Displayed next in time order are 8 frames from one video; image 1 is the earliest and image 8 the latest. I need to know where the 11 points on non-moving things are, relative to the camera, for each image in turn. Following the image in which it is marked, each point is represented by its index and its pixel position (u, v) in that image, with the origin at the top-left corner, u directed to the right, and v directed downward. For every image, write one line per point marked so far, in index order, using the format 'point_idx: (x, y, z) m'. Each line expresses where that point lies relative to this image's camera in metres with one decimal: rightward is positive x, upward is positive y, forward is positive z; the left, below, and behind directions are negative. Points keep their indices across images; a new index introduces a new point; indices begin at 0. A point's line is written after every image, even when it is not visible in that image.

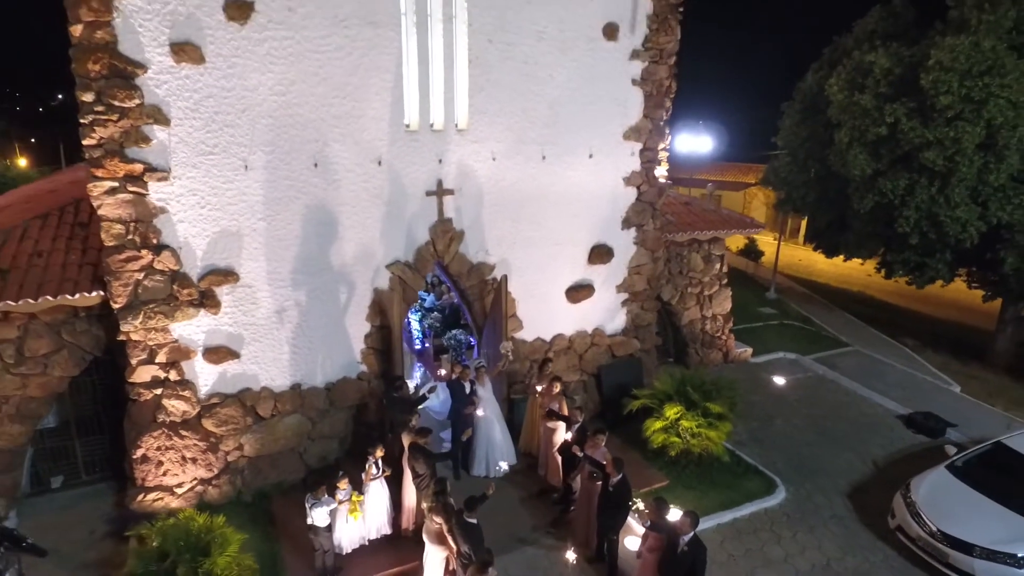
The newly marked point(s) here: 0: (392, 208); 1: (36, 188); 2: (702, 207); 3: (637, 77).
0: (-1.7, +1.2, +8.8) m
1: (-9.5, +1.9, +12.4) m
2: (+4.1, +1.7, +13.0) m
3: (+2.0, +3.4, +9.8) m
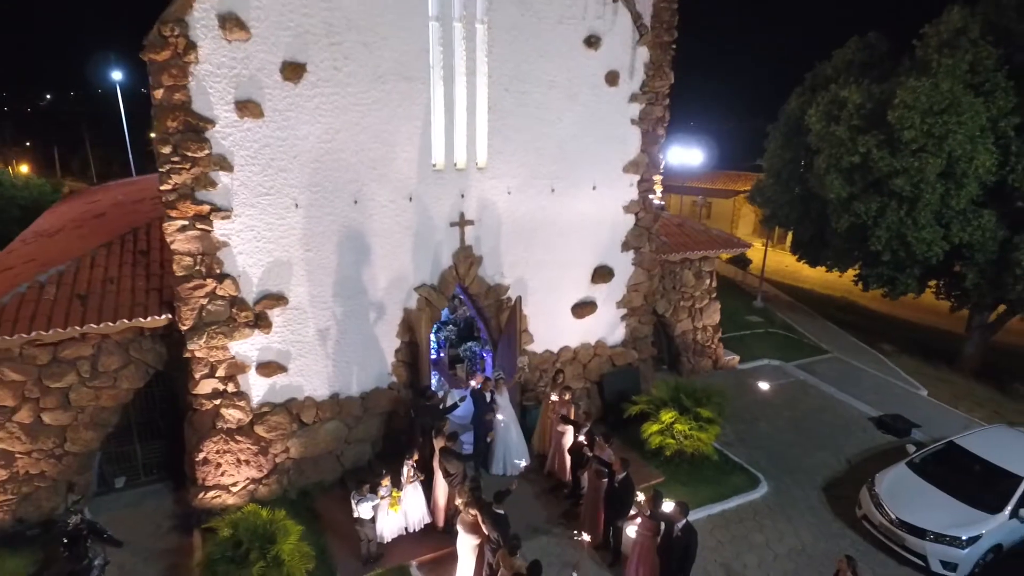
0: (-1.5, +0.8, +9.9) m
1: (-9.3, +1.6, +13.4) m
2: (+4.3, +1.4, +14.2) m
3: (+2.2, +3.1, +11.0) m
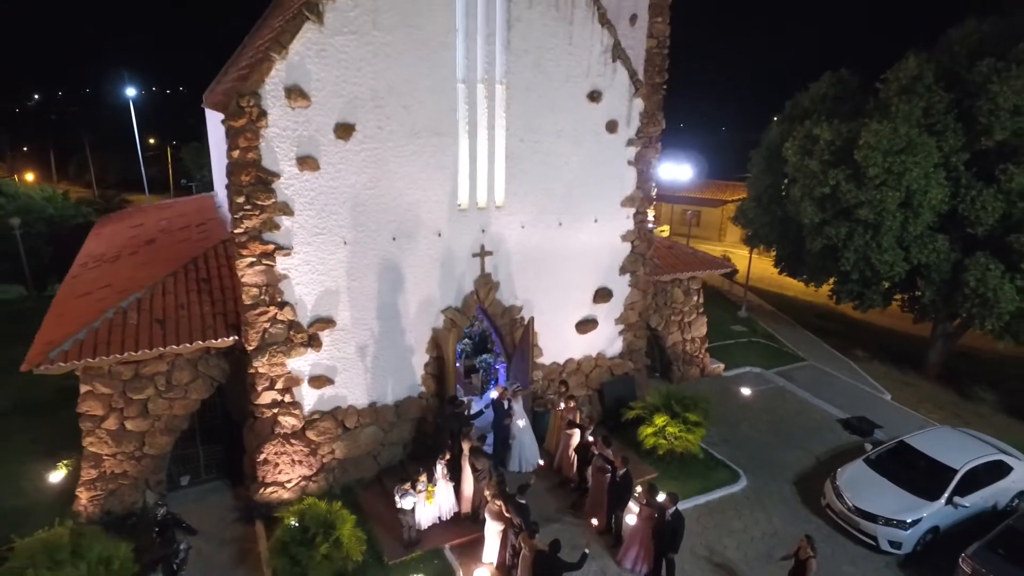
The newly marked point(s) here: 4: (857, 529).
0: (-1.2, +0.4, +11.4) m
1: (-9.1, +1.2, +14.8) m
2: (+4.5, +1.0, +15.9) m
3: (+2.5, +2.7, +12.6) m
4: (+5.9, -4.1, +10.3) m
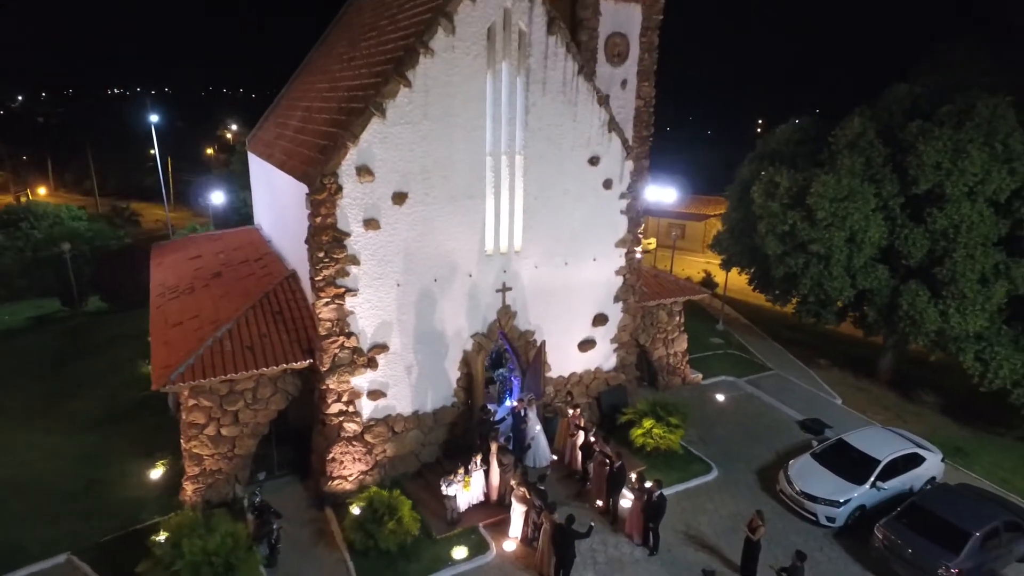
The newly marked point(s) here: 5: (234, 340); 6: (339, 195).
0: (-0.8, -0.3, +14.1) m
1: (-8.8, +0.4, +17.3) m
2: (+4.8, +0.3, +18.7) m
3: (+2.8, +2.0, +15.4) m
4: (+6.3, -4.8, +13.2) m
5: (-6.0, -1.1, +13.1) m
6: (-3.4, +1.8, +12.1) m
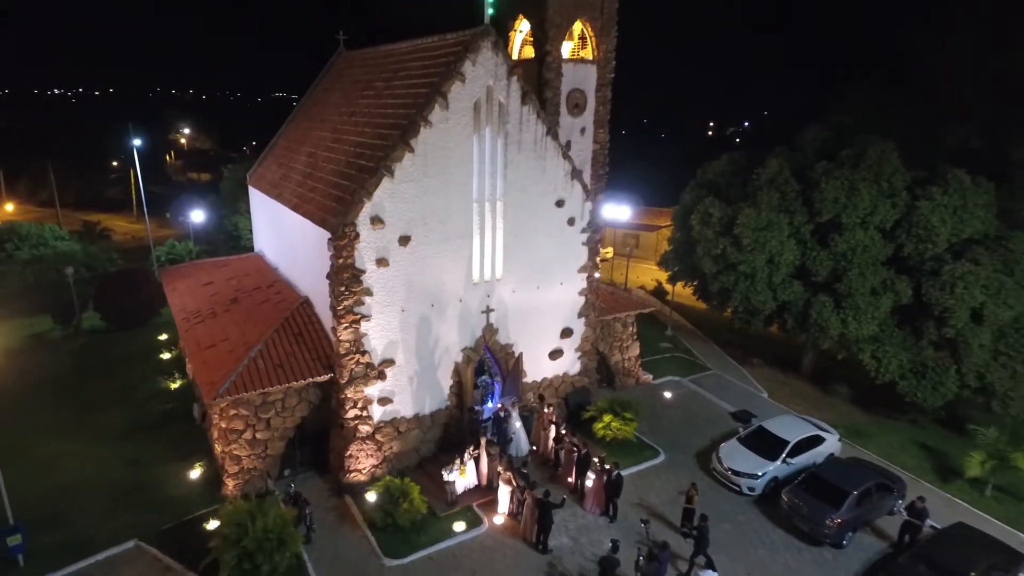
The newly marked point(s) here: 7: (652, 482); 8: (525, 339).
0: (-1.3, -0.9, +17.1) m
1: (-9.5, -0.3, +19.8) m
2: (+4.0, -0.2, +22.0) m
3: (+2.2, +1.4, +18.6) m
4: (+5.9, -5.3, +16.6) m
5: (-6.4, -1.8, +15.7) m
6: (-3.8, +1.2, +14.9) m
7: (+3.9, -5.4, +16.9) m
8: (+0.4, -1.5, +18.4) m
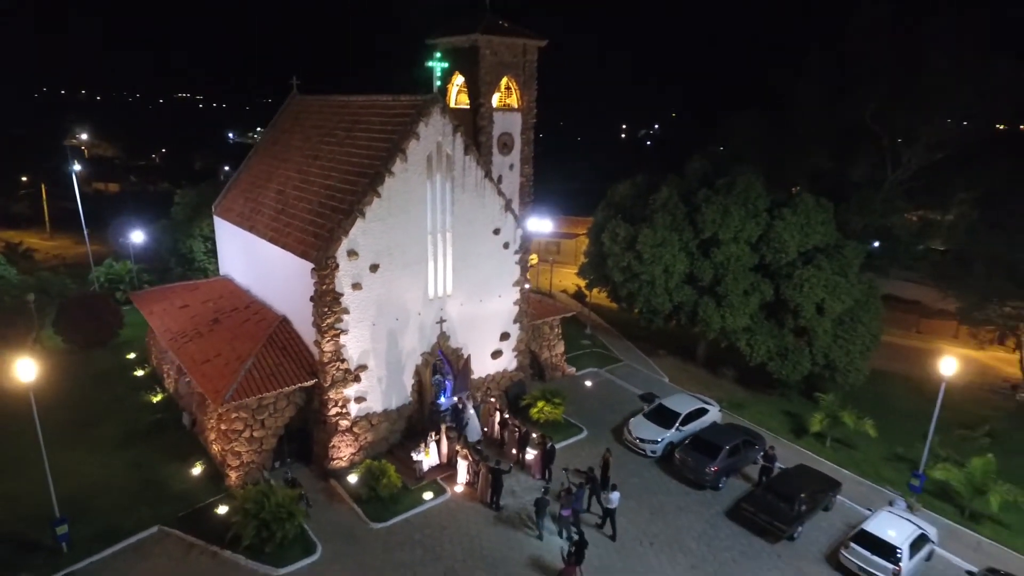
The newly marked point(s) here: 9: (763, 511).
0: (-3.0, -1.5, +20.8) m
1: (-11.5, -1.2, +22.5) m
2: (+1.6, -0.6, +26.3) m
3: (+0.2, +1.0, +22.8) m
4: (+4.4, -5.6, +21.3) m
5: (-7.9, -2.5, +18.8) m
6: (-5.3, +0.5, +18.3) m
7: (+2.3, -5.8, +21.3) m
8: (-1.5, -2.0, +22.3) m
9: (+7.4, -6.5, +17.8) m
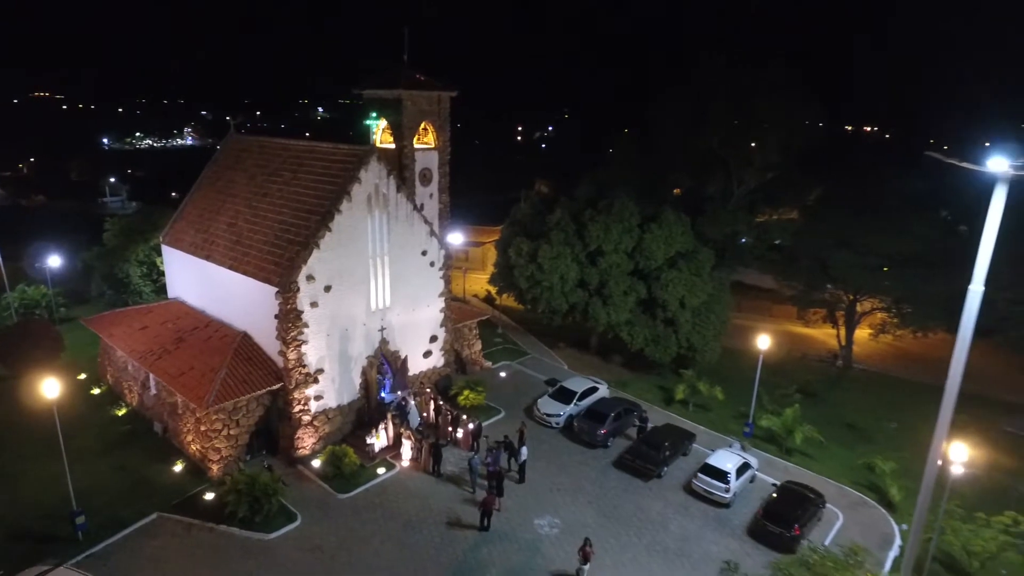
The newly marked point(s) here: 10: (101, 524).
0: (-6.0, -2.1, +25.2) m
1: (-14.6, -2.1, +25.5) m
2: (-2.4, -1.0, +31.4) m
3: (-3.2, +0.5, +27.6) m
4: (+1.4, -5.8, +26.8) m
5: (-10.4, -3.4, +22.5) m
6: (-7.9, -0.2, +22.4) m
7: (-0.6, -6.1, +26.5) m
8: (-4.7, -2.6, +26.9) m
9: (+5.0, -6.7, +23.9) m
10: (-13.3, -7.7, +19.7) m
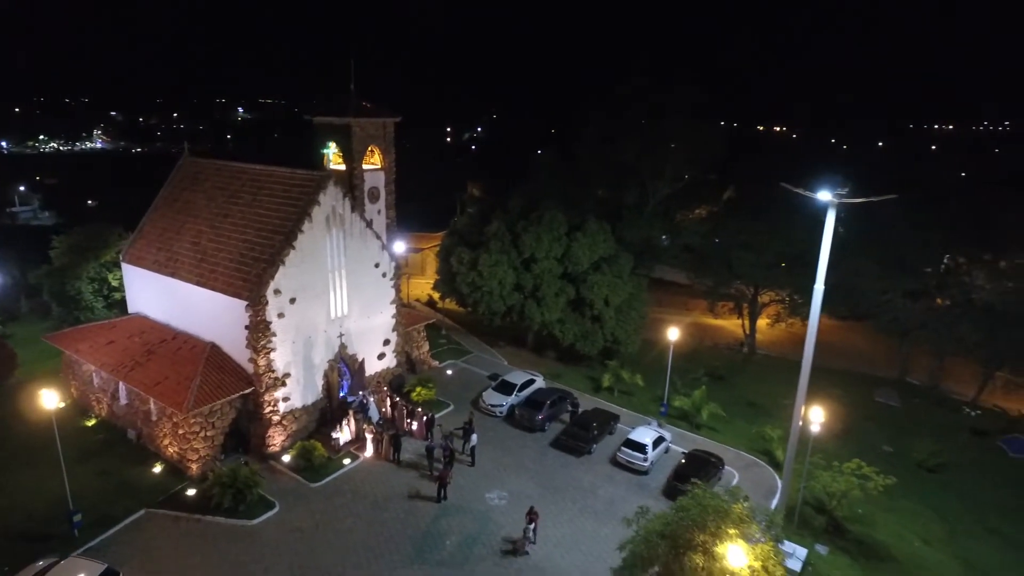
0: (-8.4, -2.6, +27.9) m
1: (-17.0, -2.9, +27.3) m
2: (-5.5, -1.4, +34.5) m
3: (-6.0, +0.1, +30.6) m
4: (-1.1, -6.1, +30.4) m
5: (-12.4, -4.0, +24.7) m
6: (-10.1, -0.7, +24.9) m
7: (-3.1, -6.5, +29.9) m
8: (-7.3, -3.0, +29.8) m
9: (+2.7, -6.8, +27.9) m
10: (-14.9, -8.4, +21.6) m
